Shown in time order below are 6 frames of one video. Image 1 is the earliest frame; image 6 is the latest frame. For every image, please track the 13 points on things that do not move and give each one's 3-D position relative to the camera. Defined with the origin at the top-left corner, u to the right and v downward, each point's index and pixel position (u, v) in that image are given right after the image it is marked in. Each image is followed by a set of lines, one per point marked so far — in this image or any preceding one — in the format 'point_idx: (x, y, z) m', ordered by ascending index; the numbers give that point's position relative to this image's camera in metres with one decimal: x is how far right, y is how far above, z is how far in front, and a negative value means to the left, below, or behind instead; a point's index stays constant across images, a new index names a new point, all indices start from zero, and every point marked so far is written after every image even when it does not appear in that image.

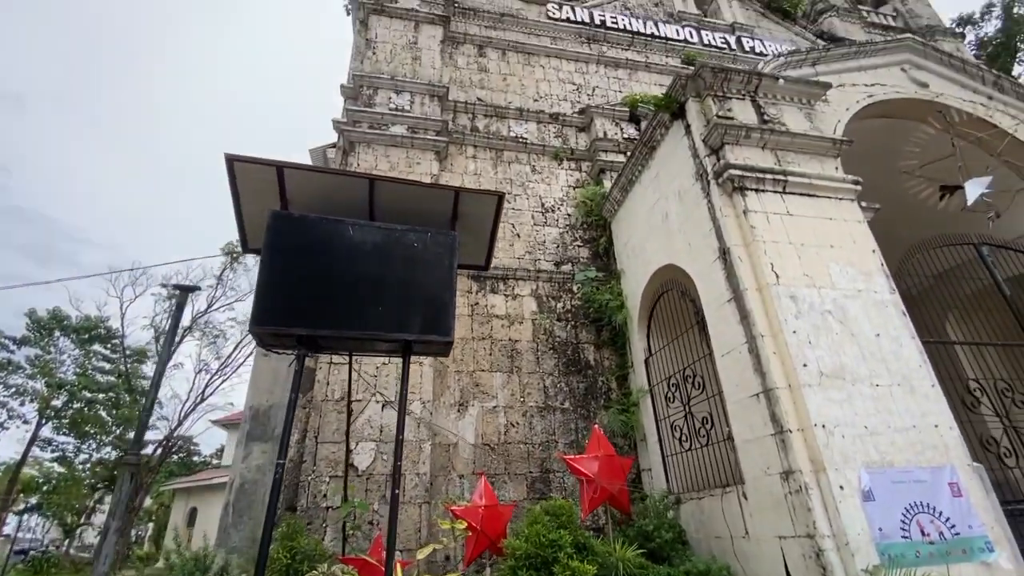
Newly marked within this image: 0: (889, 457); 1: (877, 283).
0: (+2.5, -1.1, +3.2) m
1: (+3.0, 0.0, +3.9) m
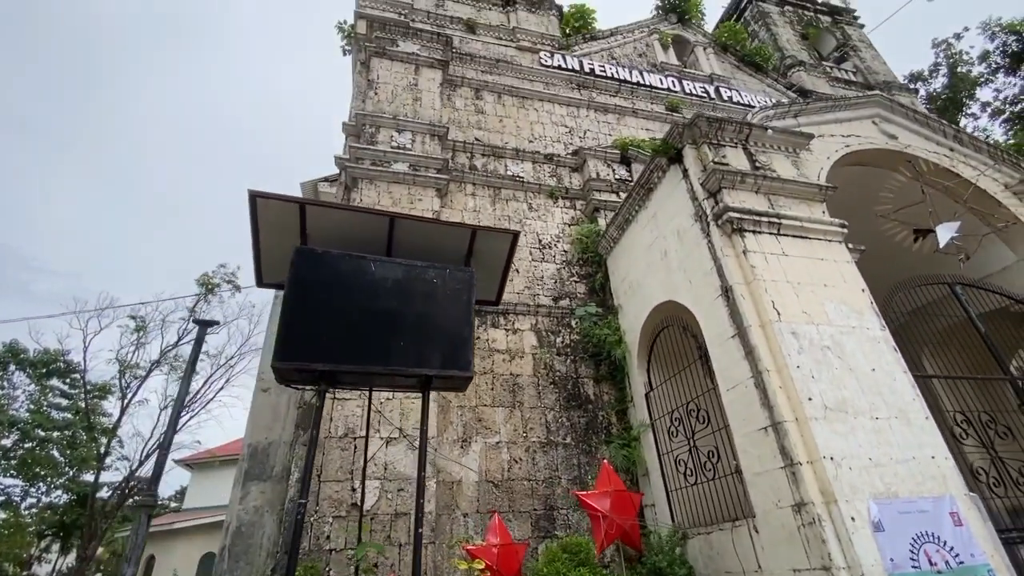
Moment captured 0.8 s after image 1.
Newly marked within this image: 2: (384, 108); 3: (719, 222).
0: (+2.7, -1.4, +3.4) m
1: (+3.1, -0.3, +4.1) m
2: (-1.9, +2.7, +7.2) m
3: (+1.9, +0.6, +4.4) m
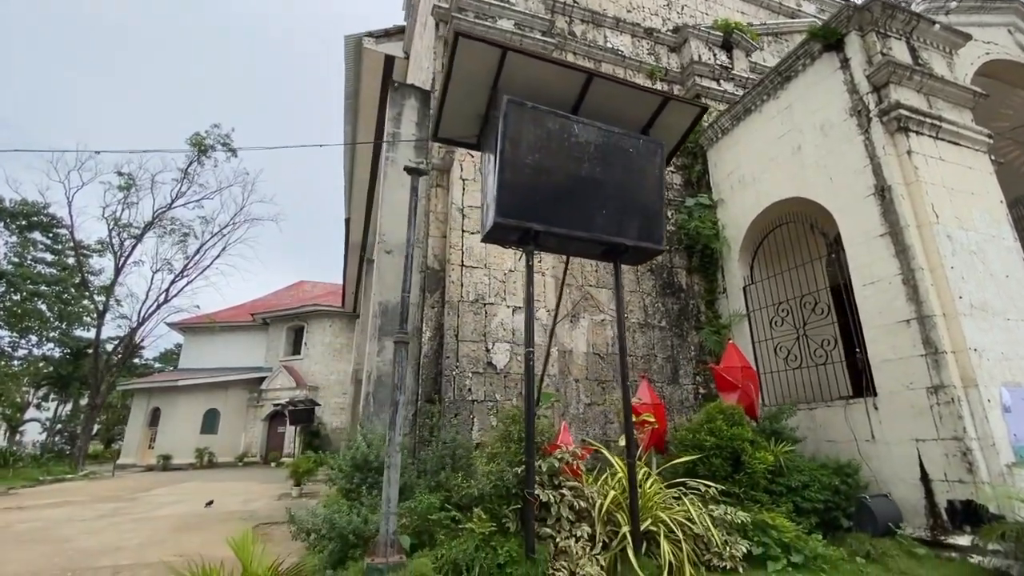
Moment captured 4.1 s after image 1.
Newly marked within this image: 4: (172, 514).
0: (+4.0, -0.7, +3.8) m
1: (+4.4, +0.5, +4.3) m
2: (-0.4, +4.4, +6.3) m
3: (+3.3, +1.5, +4.3) m
4: (-6.3, -4.2, +8.9) m
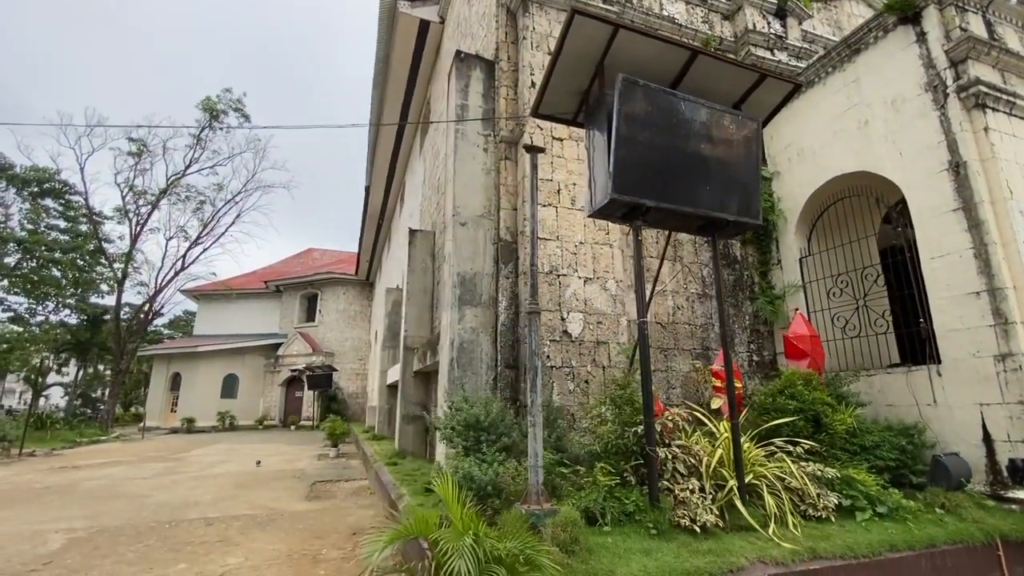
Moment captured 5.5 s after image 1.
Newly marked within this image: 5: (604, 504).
0: (+4.7, -0.5, +4.0) m
1: (+5.2, +0.8, +4.5) m
2: (+0.4, +4.8, +6.2) m
3: (+4.1, +1.8, +4.4) m
4: (-5.5, -3.6, +9.3) m
5: (+0.6, -1.3, +2.9) m
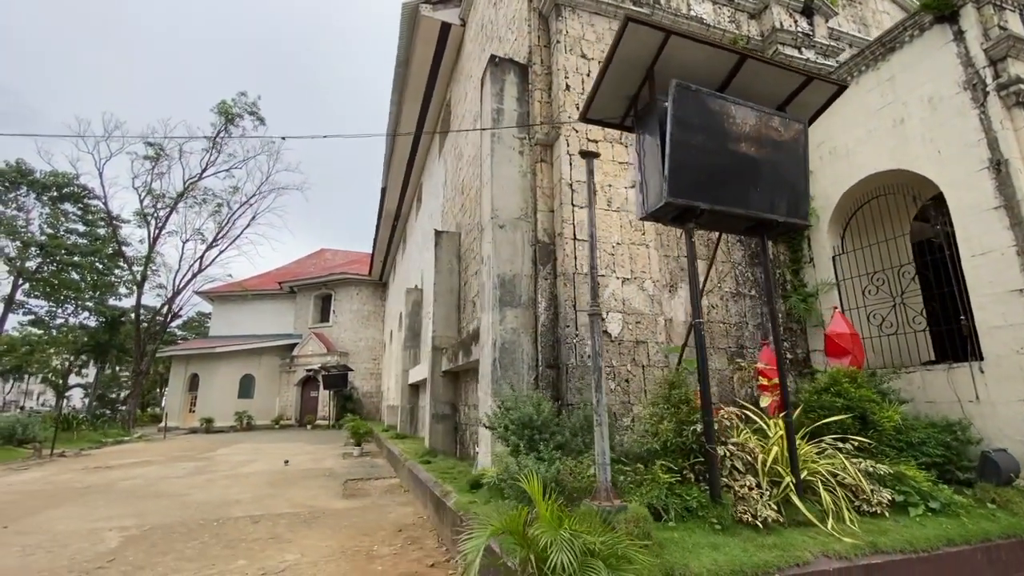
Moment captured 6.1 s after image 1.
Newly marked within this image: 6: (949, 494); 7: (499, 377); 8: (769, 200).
0: (+5.1, -0.5, +4.0) m
1: (+5.6, +0.8, +4.5) m
2: (+0.8, +4.8, +6.3) m
3: (+4.5, +1.8, +4.4) m
4: (-5.0, -3.6, +9.5) m
5: (+1.0, -1.3, +3.0) m
6: (+3.2, -1.5, +3.5) m
7: (-0.1, -0.9, +4.9) m
8: (+1.9, +0.7, +3.6) m
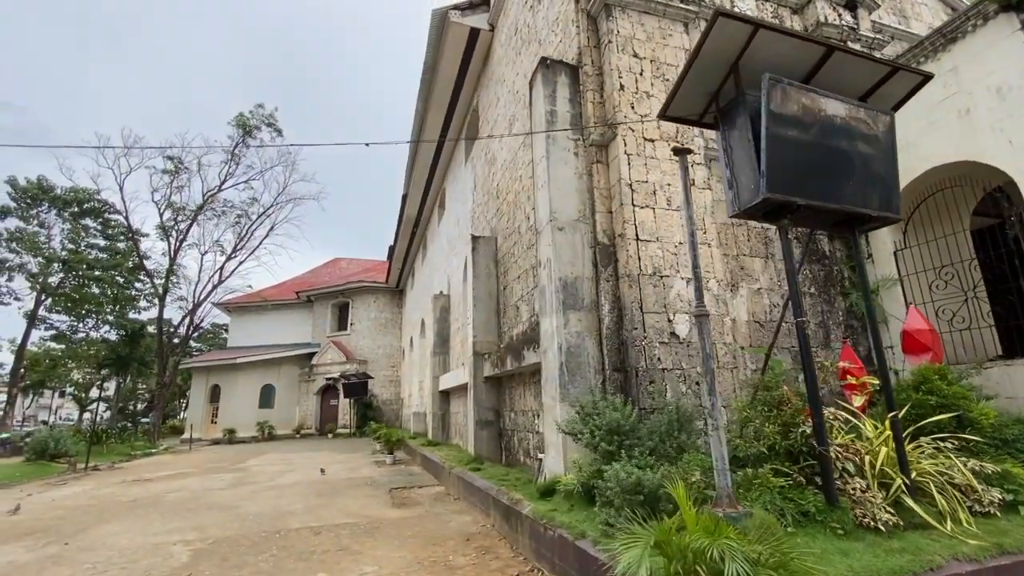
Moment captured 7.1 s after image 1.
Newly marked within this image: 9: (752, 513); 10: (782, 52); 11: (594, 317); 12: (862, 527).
0: (+5.8, -0.4, +3.9) m
1: (+6.2, +0.9, +4.4) m
2: (+1.3, +4.8, +6.2) m
3: (+5.1, +1.9, +4.3) m
4: (-4.2, -3.8, +9.5) m
5: (+1.6, -1.3, +2.9) m
6: (+3.8, -1.4, +3.4) m
7: (+0.5, -0.9, +4.8) m
8: (+2.5, +0.7, +3.5) m
9: (+1.3, -1.2, +2.7) m
10: (+2.0, +1.7, +3.5) m
11: (+0.9, -0.3, +5.1) m
12: (+2.1, -1.4, +2.8) m
